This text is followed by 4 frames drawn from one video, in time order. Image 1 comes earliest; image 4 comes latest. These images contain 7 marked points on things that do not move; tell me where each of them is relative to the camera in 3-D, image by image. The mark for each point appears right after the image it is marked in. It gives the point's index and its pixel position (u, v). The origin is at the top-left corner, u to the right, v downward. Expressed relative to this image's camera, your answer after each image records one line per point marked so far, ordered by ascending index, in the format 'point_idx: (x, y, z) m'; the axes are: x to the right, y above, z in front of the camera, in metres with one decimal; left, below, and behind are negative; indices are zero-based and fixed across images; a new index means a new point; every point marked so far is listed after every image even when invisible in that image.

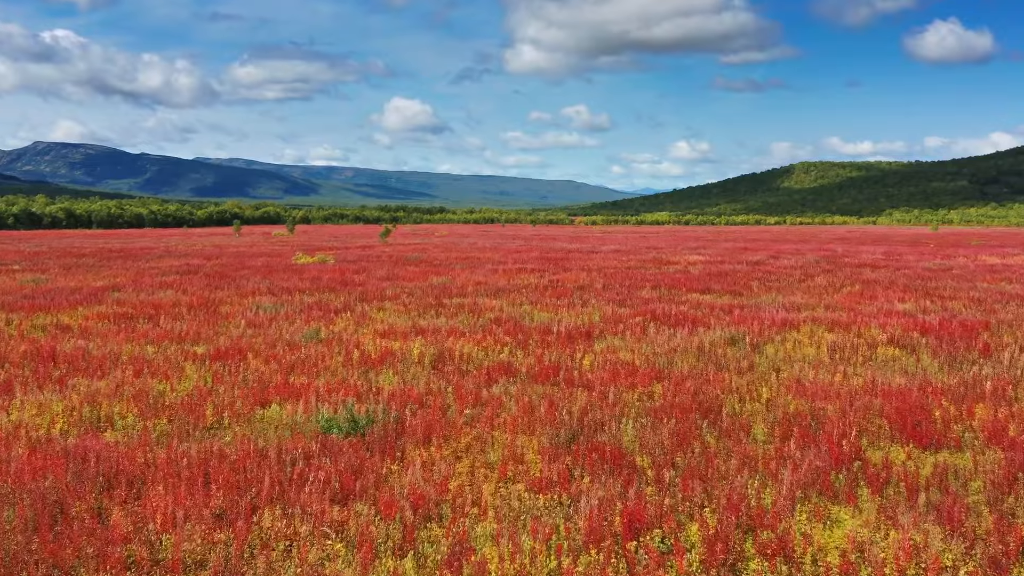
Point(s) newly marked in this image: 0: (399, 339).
0: (-1.7, -0.8, +8.6) m
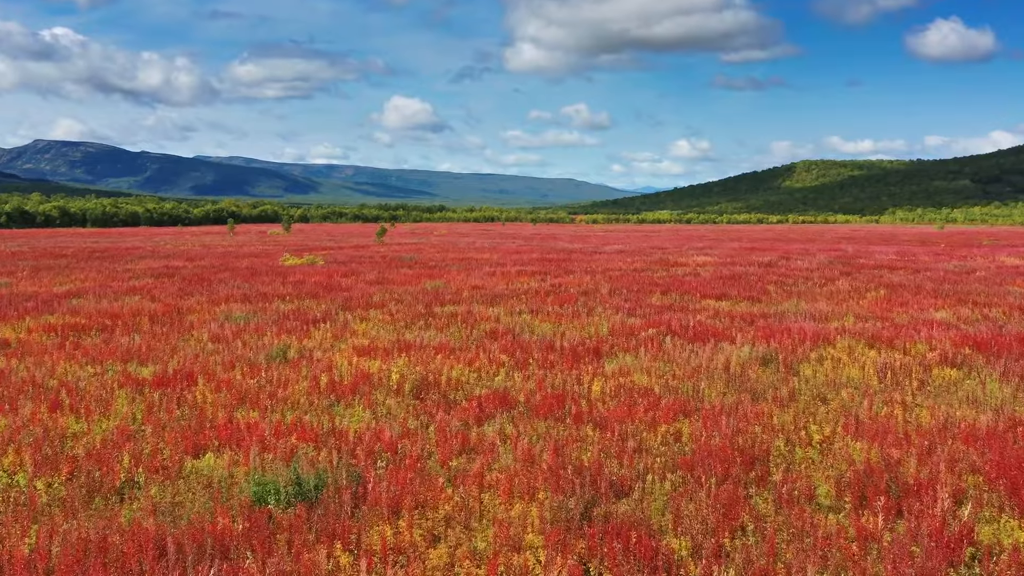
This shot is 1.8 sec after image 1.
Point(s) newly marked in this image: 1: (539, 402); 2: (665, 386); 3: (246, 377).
0: (-1.8, -0.9, +7.5) m
1: (+0.3, -1.2, +5.9) m
2: (+1.7, -1.1, +6.3) m
3: (-3.1, -1.0, +6.6) m
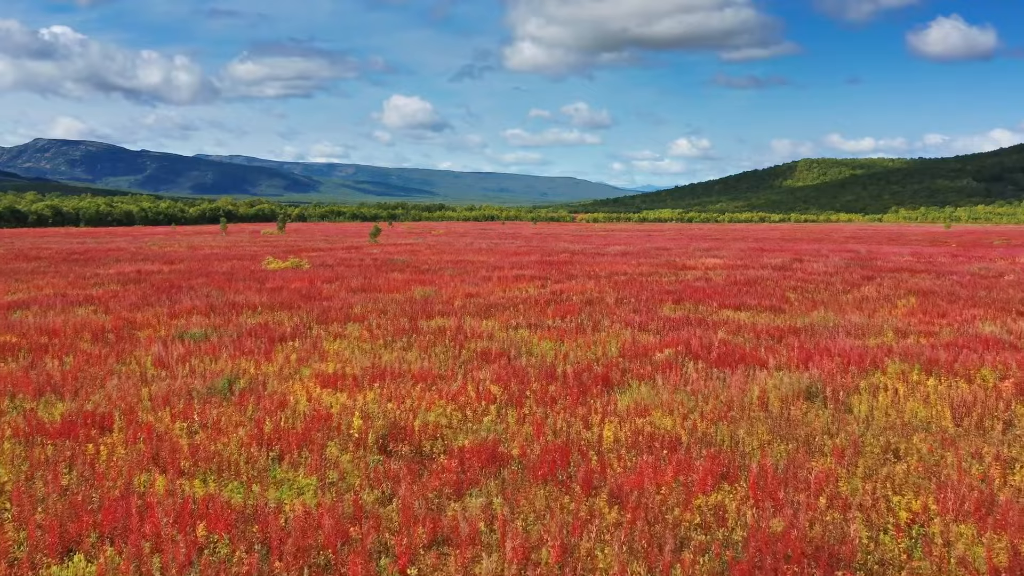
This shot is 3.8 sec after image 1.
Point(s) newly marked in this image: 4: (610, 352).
0: (-1.8, -1.1, +6.2) m
1: (+0.2, -1.4, +4.6) m
2: (+1.6, -1.3, +5.1) m
3: (-3.1, -1.2, +5.3) m
4: (+1.4, -0.9, +8.0) m
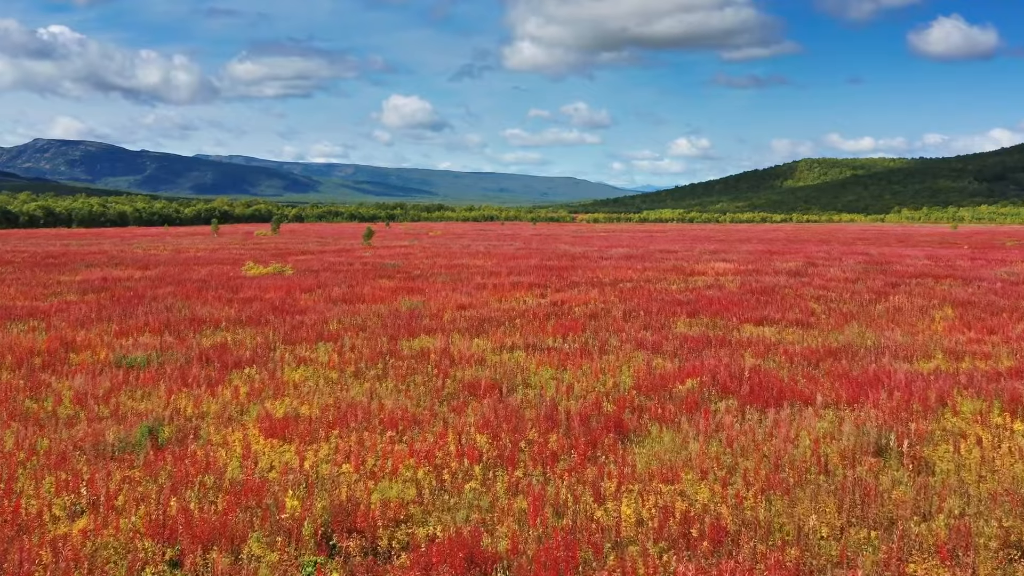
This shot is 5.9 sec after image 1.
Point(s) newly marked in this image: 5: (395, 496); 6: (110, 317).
0: (-1.9, -1.4, +5.0) m
1: (+0.1, -1.6, +3.4) m
2: (+1.6, -1.5, +3.8) m
3: (-3.2, -1.5, +4.1) m
4: (+1.3, -1.1, +6.8) m
5: (-0.8, -1.5, +4.1) m
6: (-7.3, -0.5, +10.3) m
